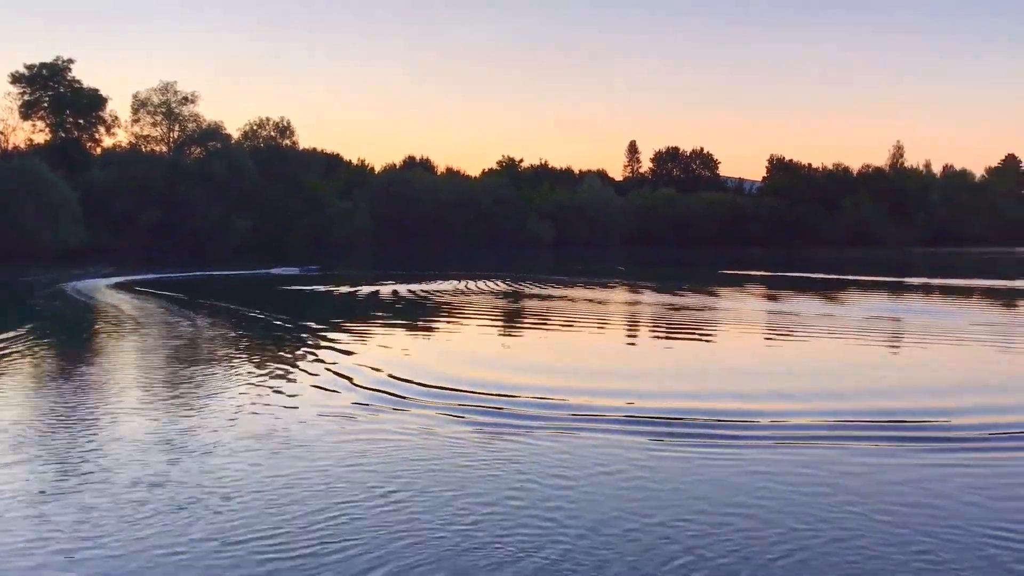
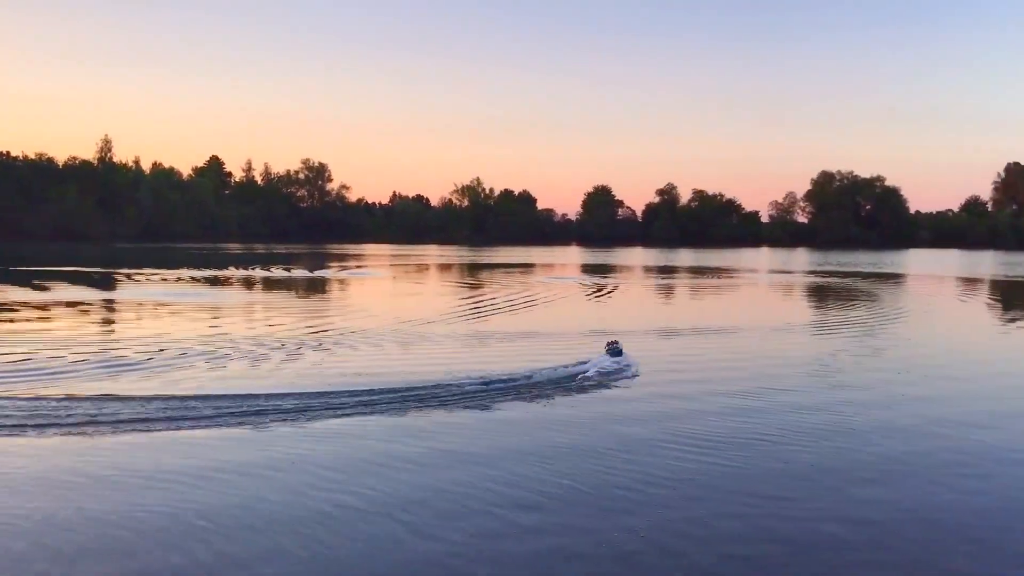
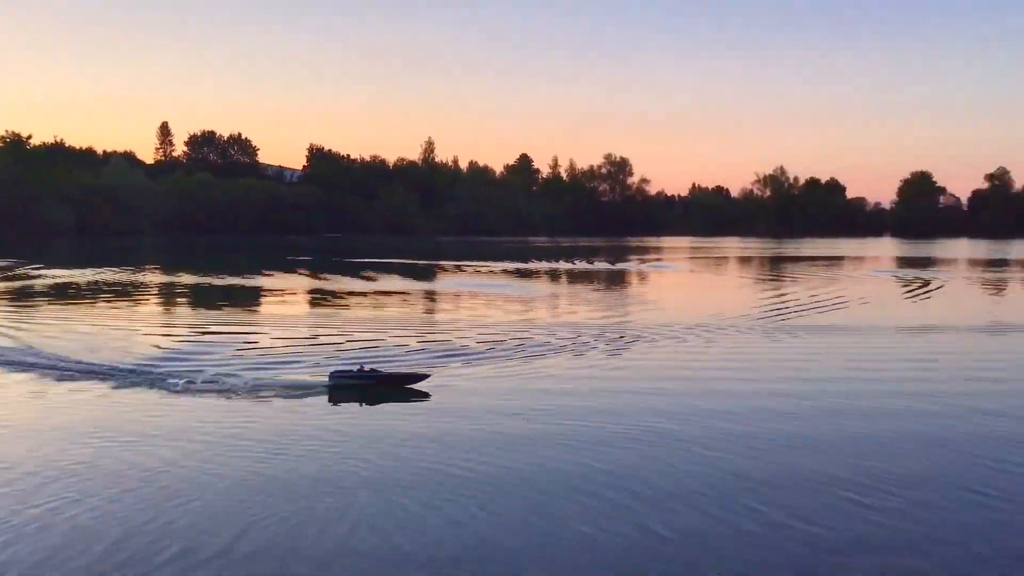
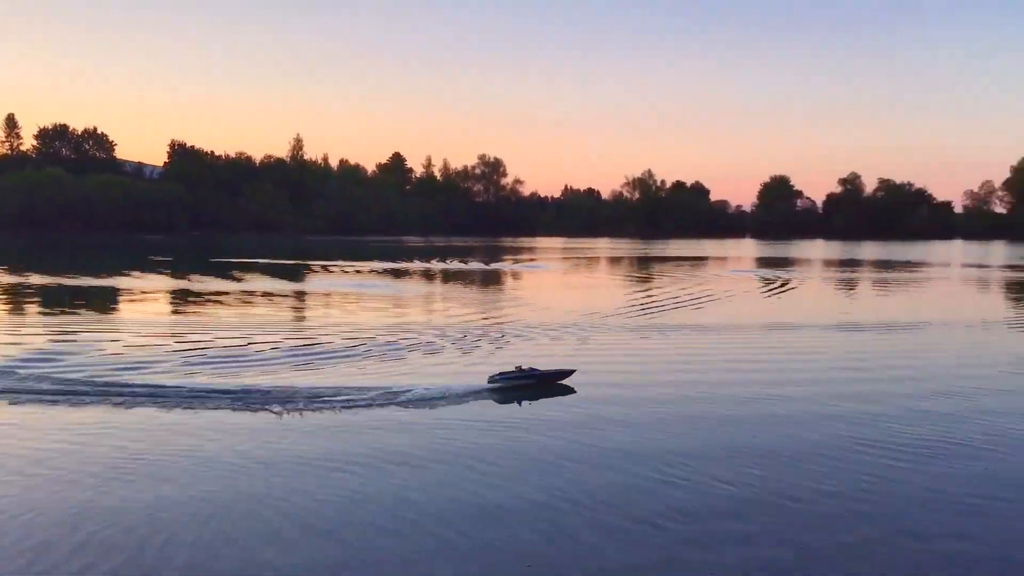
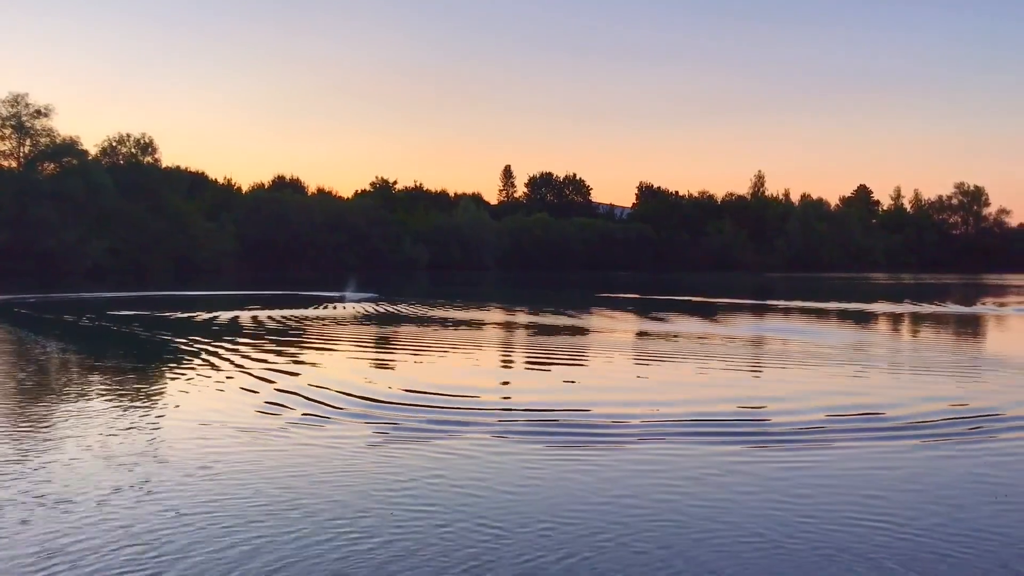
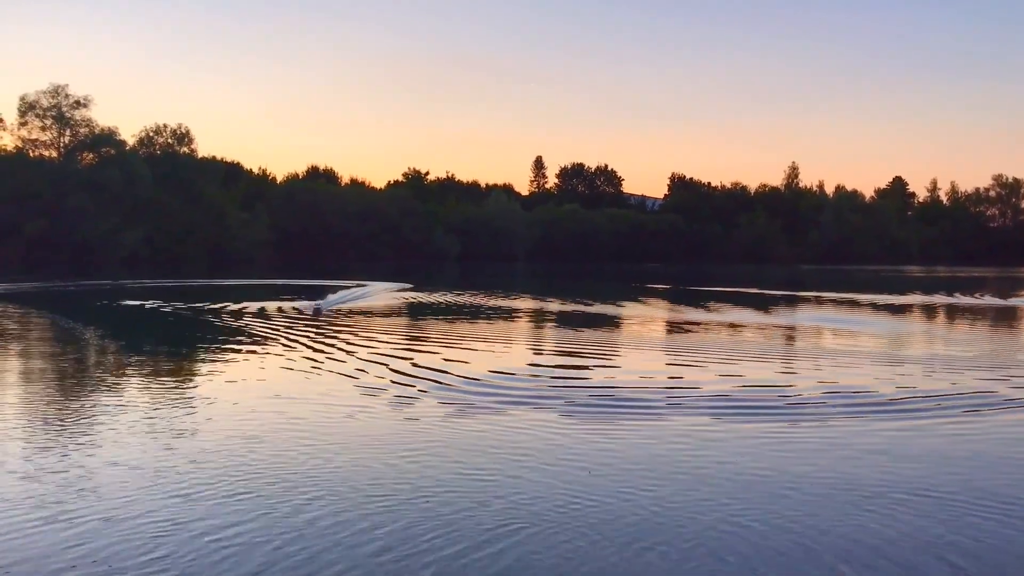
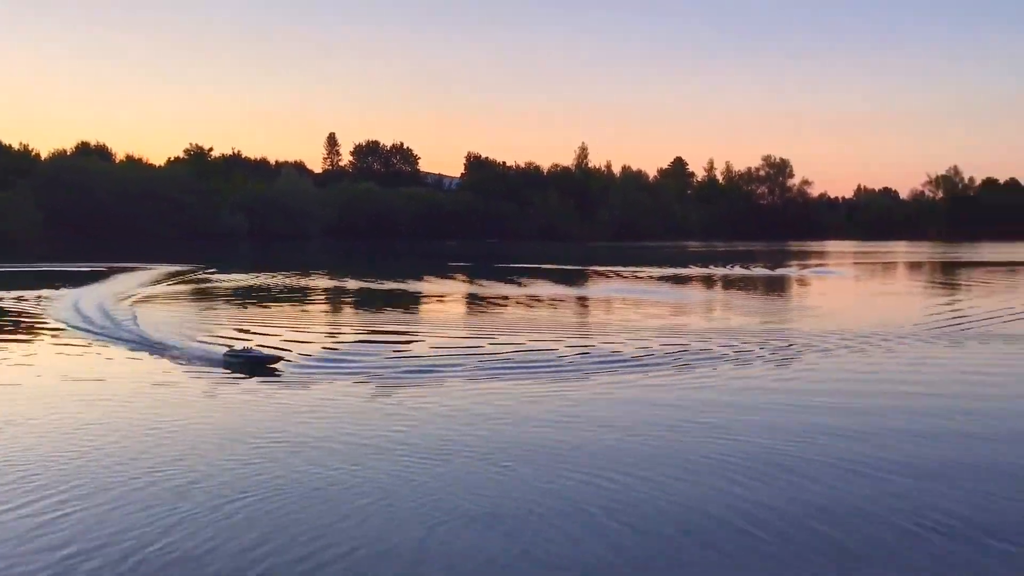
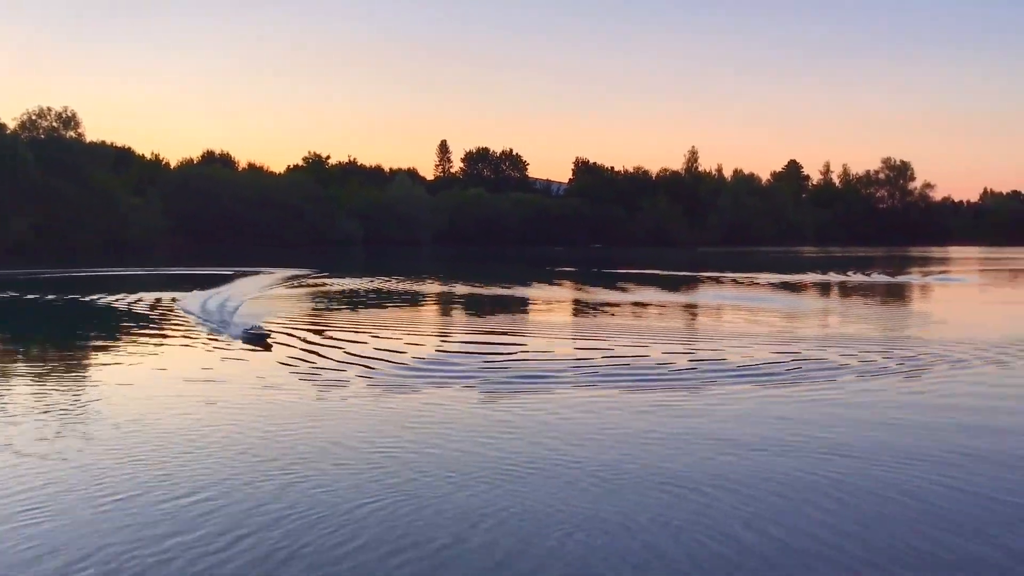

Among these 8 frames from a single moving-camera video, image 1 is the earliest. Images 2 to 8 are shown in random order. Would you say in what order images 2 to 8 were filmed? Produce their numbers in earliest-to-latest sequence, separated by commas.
5, 6, 8, 7, 3, 4, 2
